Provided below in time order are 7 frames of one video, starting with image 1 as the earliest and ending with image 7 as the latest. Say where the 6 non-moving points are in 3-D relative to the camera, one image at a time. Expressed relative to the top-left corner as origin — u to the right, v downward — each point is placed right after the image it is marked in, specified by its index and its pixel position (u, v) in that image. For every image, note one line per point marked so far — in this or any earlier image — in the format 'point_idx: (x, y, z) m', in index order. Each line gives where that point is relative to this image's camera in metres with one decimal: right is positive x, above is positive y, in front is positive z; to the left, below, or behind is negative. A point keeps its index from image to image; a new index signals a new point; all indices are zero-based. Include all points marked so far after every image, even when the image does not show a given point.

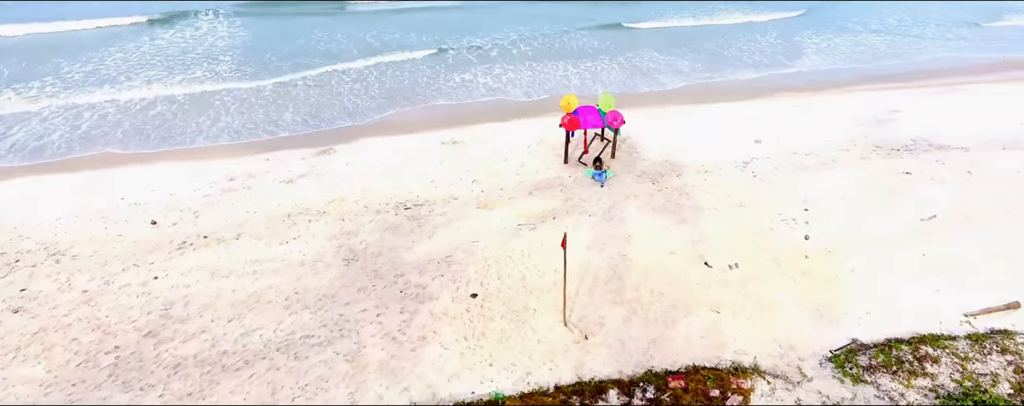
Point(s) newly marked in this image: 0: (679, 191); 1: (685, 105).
0: (+6.6, +0.5, +12.7) m
1: (+9.7, +5.6, +18.5) m
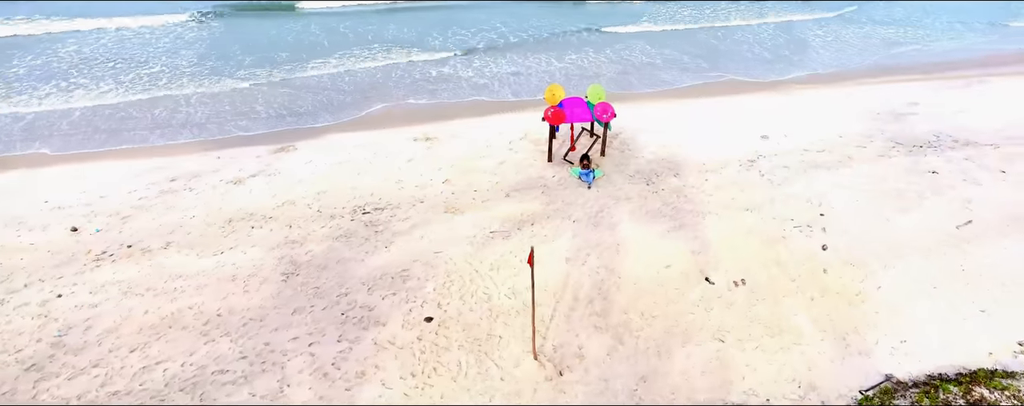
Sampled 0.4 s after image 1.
0: (+5.7, +0.4, +11.1) m
1: (+8.8, +5.5, +16.9) m
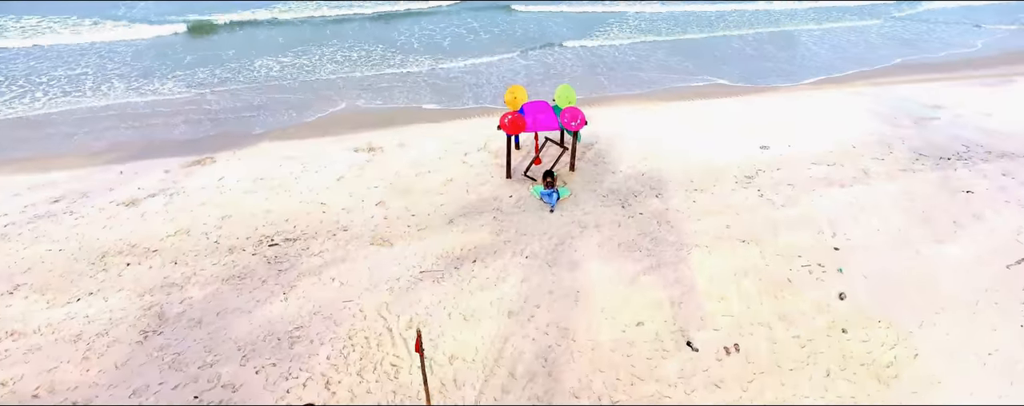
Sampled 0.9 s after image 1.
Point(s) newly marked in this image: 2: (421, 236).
0: (+4.1, -0.4, +9.1) m
1: (+7.2, +4.7, +14.9) m
2: (-2.5, -0.9, +8.8) m
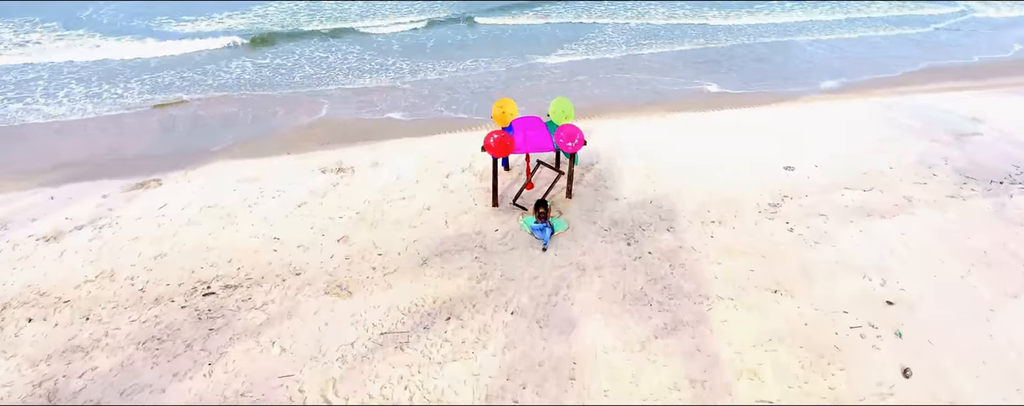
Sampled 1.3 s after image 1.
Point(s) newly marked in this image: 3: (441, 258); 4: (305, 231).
0: (+3.7, -1.4, +7.6) m
1: (+6.8, +3.8, +13.4) m
2: (-2.9, -1.8, +7.4) m
3: (-1.7, -1.4, +7.8) m
4: (-5.5, -0.7, +8.5) m
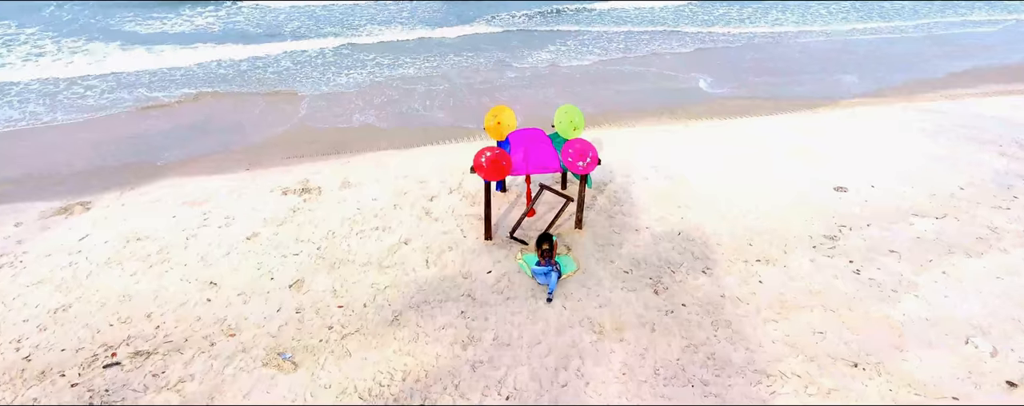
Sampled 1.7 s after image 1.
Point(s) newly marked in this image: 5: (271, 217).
0: (+3.7, -2.1, +5.9) m
1: (+6.8, +3.1, +11.7) m
2: (-2.9, -2.6, +5.7) m
3: (-1.8, -2.1, +6.1) m
4: (-5.6, -1.5, +6.8) m
5: (-6.0, -0.4, +8.0) m
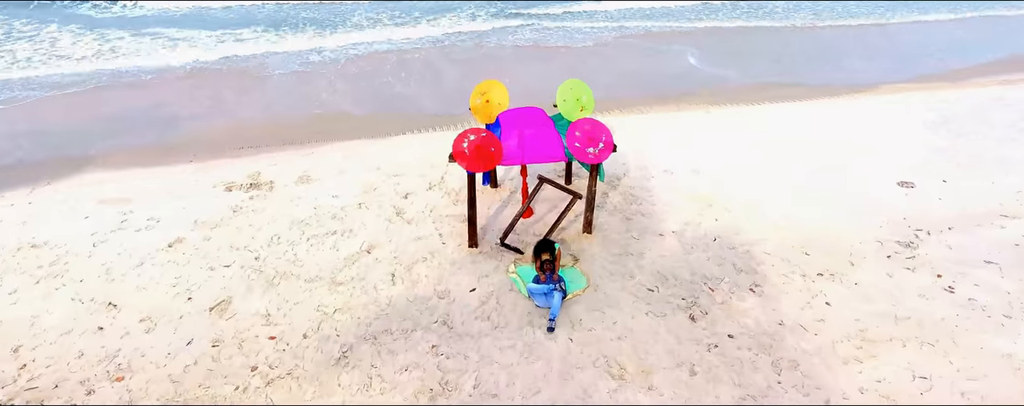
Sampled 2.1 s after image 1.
0: (+3.5, -2.1, +4.4) m
1: (+6.6, +3.1, +10.1) m
2: (-3.1, -2.5, +4.1) m
3: (-2.0, -2.1, +4.6) m
4: (-5.7, -1.4, +5.3) m
5: (-6.2, -0.3, +6.4) m
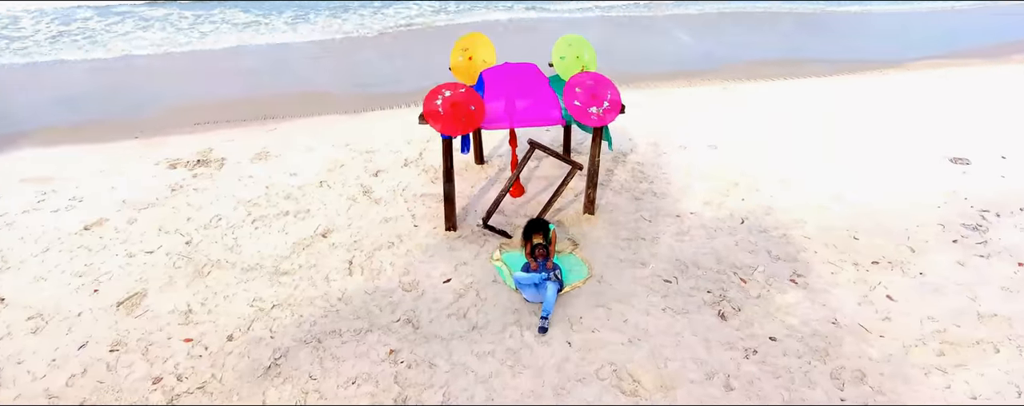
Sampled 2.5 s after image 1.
0: (+3.3, -1.7, +3.4) m
1: (+6.4, +3.5, +9.1) m
2: (-3.3, -2.1, +3.1) m
3: (-2.2, -1.7, +3.5) m
4: (-5.9, -1.0, +4.3) m
5: (-6.4, +0.1, +5.4) m
